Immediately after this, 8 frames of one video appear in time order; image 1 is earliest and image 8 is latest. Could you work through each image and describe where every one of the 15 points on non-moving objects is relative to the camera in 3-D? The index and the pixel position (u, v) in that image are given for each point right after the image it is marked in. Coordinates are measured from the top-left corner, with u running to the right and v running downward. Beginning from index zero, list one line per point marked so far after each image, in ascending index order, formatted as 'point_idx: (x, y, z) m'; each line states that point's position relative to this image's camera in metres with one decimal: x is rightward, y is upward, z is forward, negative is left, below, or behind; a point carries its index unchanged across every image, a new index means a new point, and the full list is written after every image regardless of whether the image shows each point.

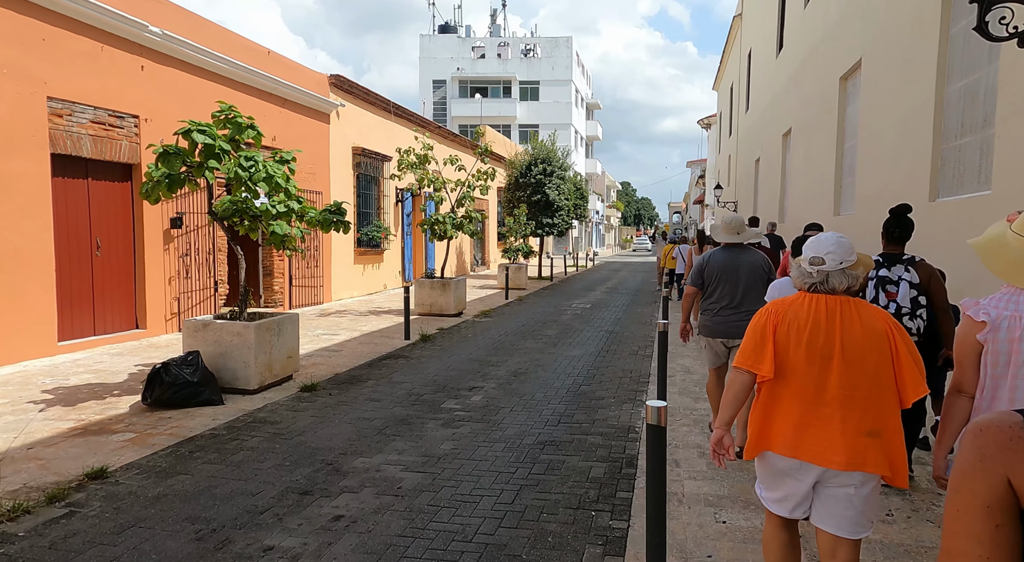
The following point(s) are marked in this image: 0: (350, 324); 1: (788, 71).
0: (-2.7, -0.7, +11.7) m
1: (+6.0, +4.6, +15.5) m
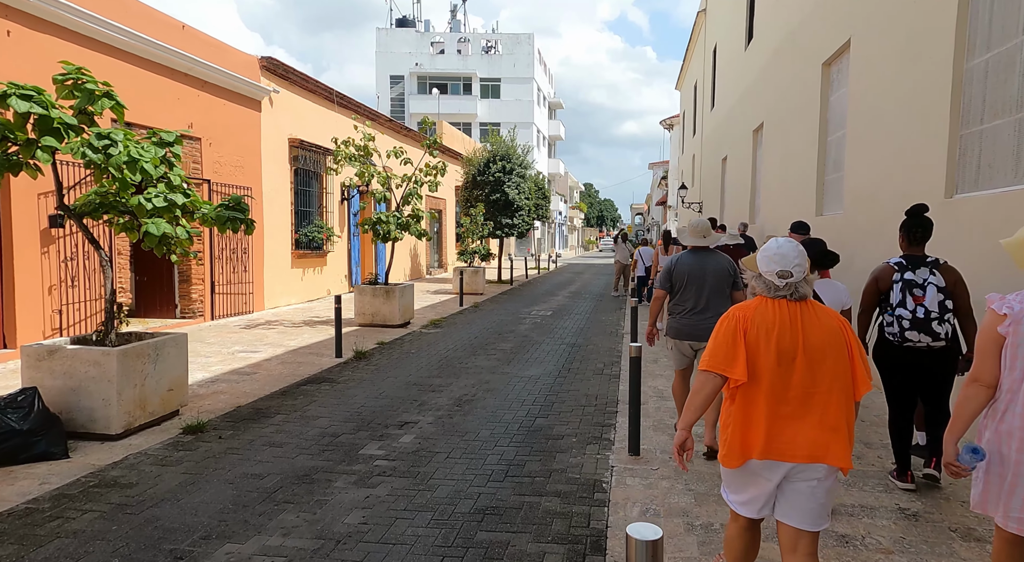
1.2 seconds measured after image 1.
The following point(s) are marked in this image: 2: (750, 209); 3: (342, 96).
0: (-3.4, -0.8, +10.3) m
1: (+5.0, +4.5, +14.6) m
2: (+5.0, +1.5, +14.8) m
3: (-3.9, +4.2, +16.2) m
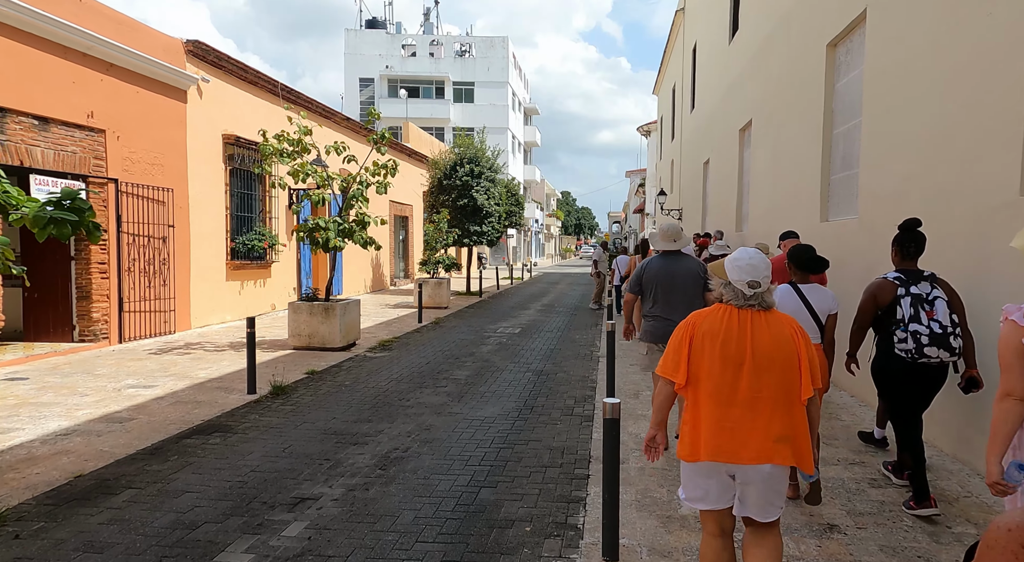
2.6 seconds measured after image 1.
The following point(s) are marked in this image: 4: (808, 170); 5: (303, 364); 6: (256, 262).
0: (-3.9, -1.0, +8.7) m
1: (+4.4, +4.2, +13.3) m
2: (+4.3, +1.2, +13.5) m
3: (-4.6, +4.0, +14.6) m
4: (+3.5, +1.3, +8.6) m
5: (-2.6, -1.0, +8.9) m
6: (-5.1, +0.4, +14.0) m
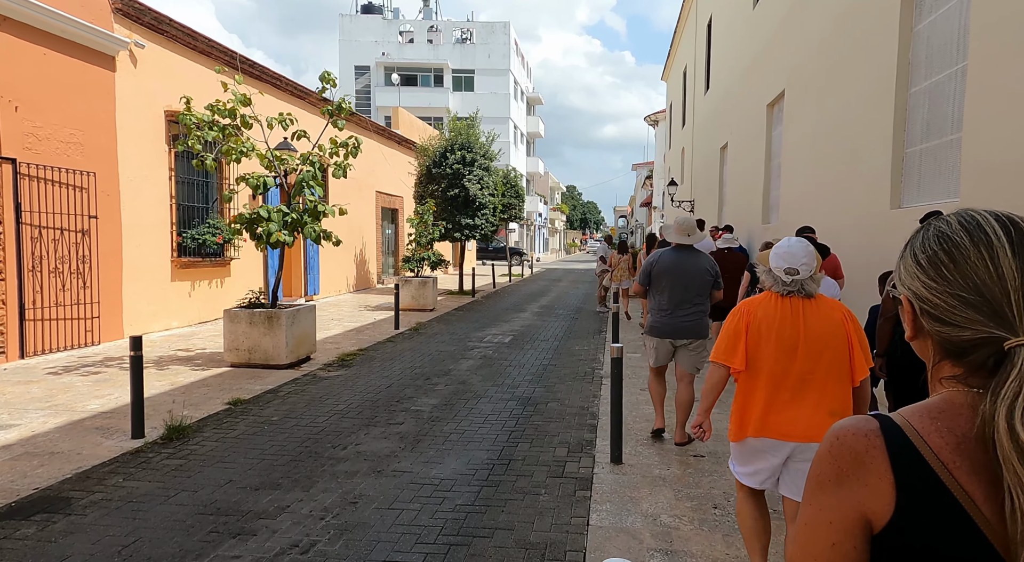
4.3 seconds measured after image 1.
0: (-4.1, -1.1, +6.9) m
1: (+4.2, +4.2, +11.4) m
2: (+4.1, +1.2, +11.6) m
3: (-4.8, +4.0, +12.8) m
4: (+3.3, +1.3, +6.8) m
5: (-2.8, -1.1, +7.1) m
6: (-5.2, +0.4, +12.3) m
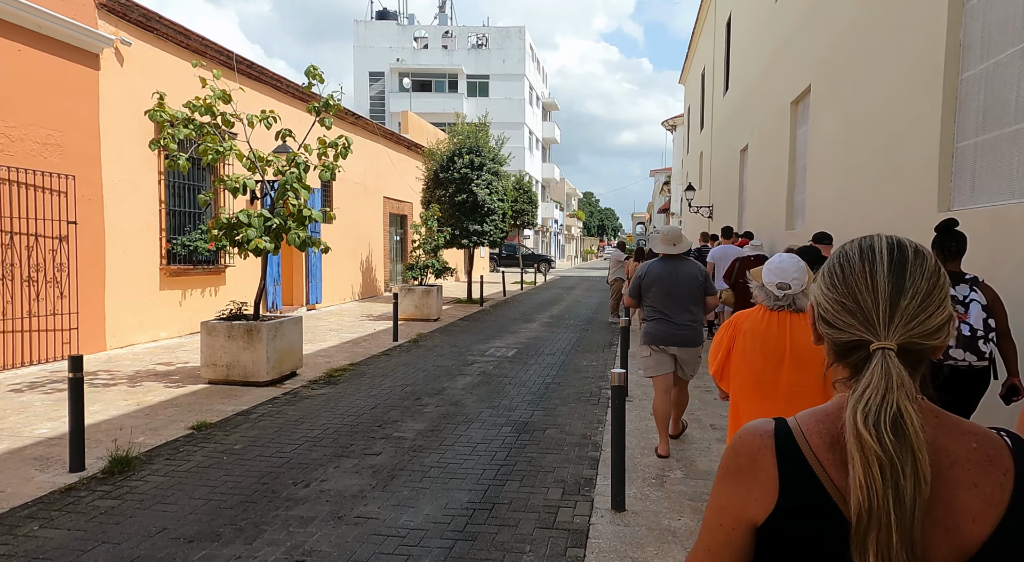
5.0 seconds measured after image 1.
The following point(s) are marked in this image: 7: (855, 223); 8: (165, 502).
0: (-4.2, -1.2, +6.3) m
1: (+4.3, +4.1, +10.7) m
2: (+4.2, +1.1, +10.9) m
3: (-4.6, +3.8, +12.2) m
4: (+3.3, +1.2, +6.0) m
5: (-2.8, -1.2, +6.5) m
6: (-5.1, +0.2, +11.7) m
7: (+3.5, +0.6, +7.1) m
8: (-2.1, -1.3, +4.2) m
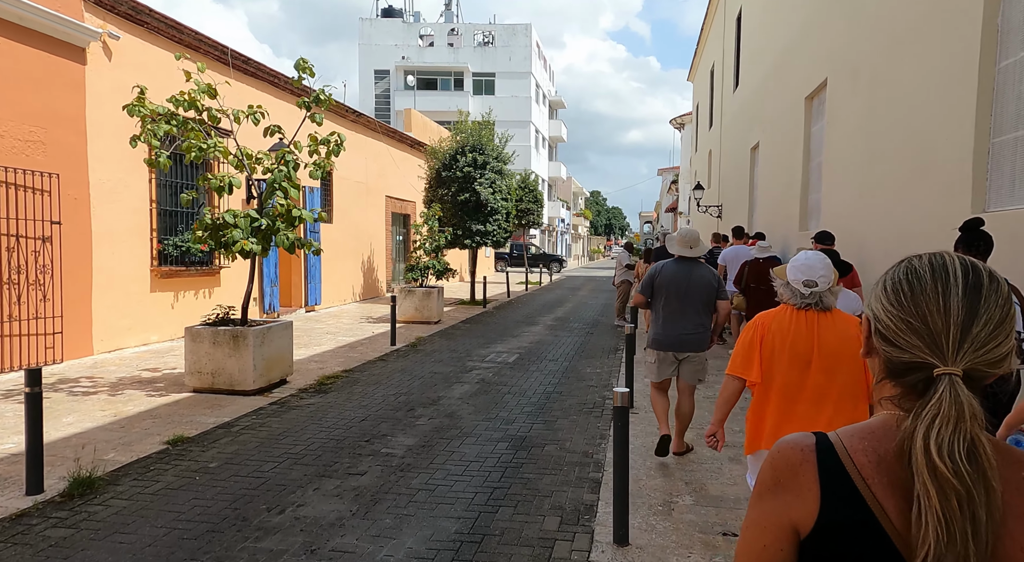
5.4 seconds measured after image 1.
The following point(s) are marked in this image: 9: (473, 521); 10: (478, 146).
0: (-4.2, -1.2, +6.0) m
1: (+4.3, +4.0, +10.2) m
2: (+4.2, +1.0, +10.4) m
3: (-4.6, +3.8, +11.9) m
4: (+3.3, +1.1, +5.6) m
5: (-2.9, -1.2, +6.2) m
6: (-5.1, +0.2, +11.4) m
7: (+3.4, +0.5, +6.7) m
8: (-2.1, -1.4, +3.8) m
9: (-0.2, -1.4, +4.1) m
10: (-0.8, +3.3, +17.6) m
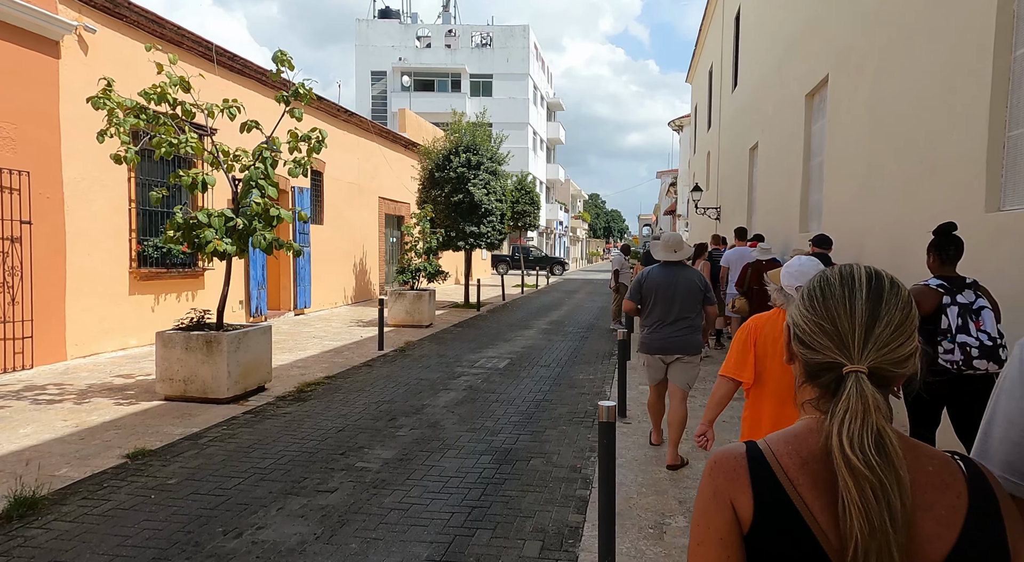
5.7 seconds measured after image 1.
0: (-4.3, -1.2, +5.7) m
1: (+4.2, +4.0, +9.9) m
2: (+4.1, +1.0, +10.1) m
3: (-4.7, +3.8, +11.6) m
4: (+3.2, +1.1, +5.3) m
5: (-3.0, -1.2, +5.8) m
6: (-5.2, +0.2, +11.0) m
7: (+3.3, +0.5, +6.4) m
8: (-2.2, -1.4, +3.5) m
9: (-0.3, -1.4, +3.7) m
10: (-1.0, +3.3, +17.2) m
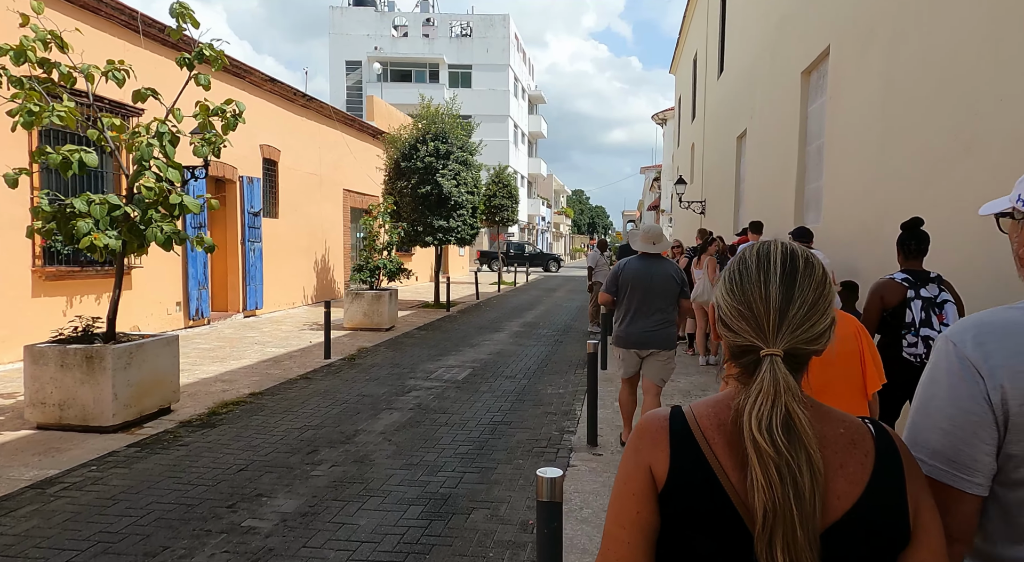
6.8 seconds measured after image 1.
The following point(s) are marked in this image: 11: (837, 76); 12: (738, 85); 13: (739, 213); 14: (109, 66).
0: (-4.7, -1.2, +4.4) m
1: (+3.7, +4.0, +8.8) m
2: (+3.6, +1.0, +9.0) m
3: (-5.2, +3.8, +10.3) m
4: (+2.8, +1.1, +4.1) m
5: (-3.4, -1.3, +4.6) m
6: (-5.7, +0.2, +9.7) m
7: (+2.9, +0.5, +5.3) m
8: (-2.6, -1.4, +2.3) m
9: (-0.7, -1.4, +2.6) m
10: (-1.6, +3.3, +16.0) m
11: (+3.3, +2.1, +7.2) m
12: (+4.4, +3.9, +13.8) m
13: (+4.4, +1.3, +13.7) m
14: (-3.3, +1.7, +5.8) m
